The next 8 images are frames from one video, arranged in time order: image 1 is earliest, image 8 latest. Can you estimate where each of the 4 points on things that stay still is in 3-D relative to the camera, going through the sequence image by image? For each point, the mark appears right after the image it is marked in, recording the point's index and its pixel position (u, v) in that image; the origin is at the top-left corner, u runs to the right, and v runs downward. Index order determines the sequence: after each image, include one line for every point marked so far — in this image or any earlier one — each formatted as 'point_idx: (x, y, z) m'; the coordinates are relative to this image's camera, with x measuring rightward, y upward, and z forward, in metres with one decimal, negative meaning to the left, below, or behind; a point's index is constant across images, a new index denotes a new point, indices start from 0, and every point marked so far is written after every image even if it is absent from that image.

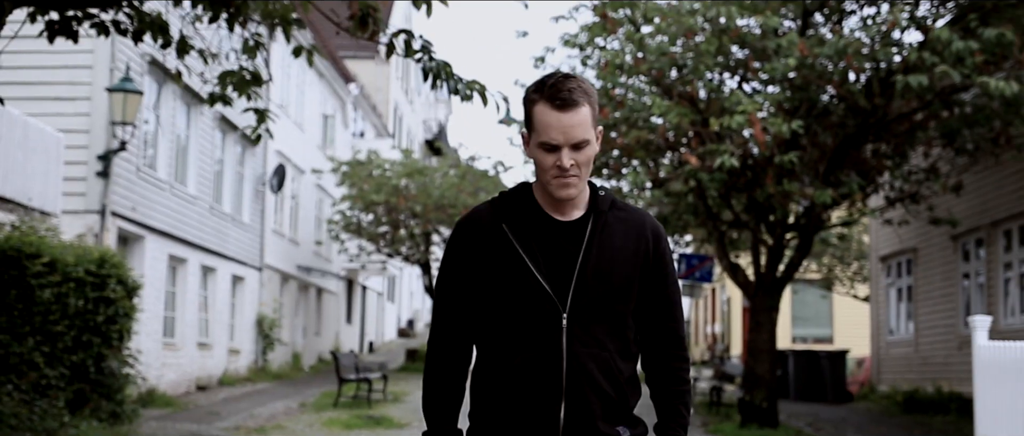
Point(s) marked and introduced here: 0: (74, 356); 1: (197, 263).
0: (-4.0, -1.3, +10.7) m
1: (-5.5, -0.7, +19.8) m
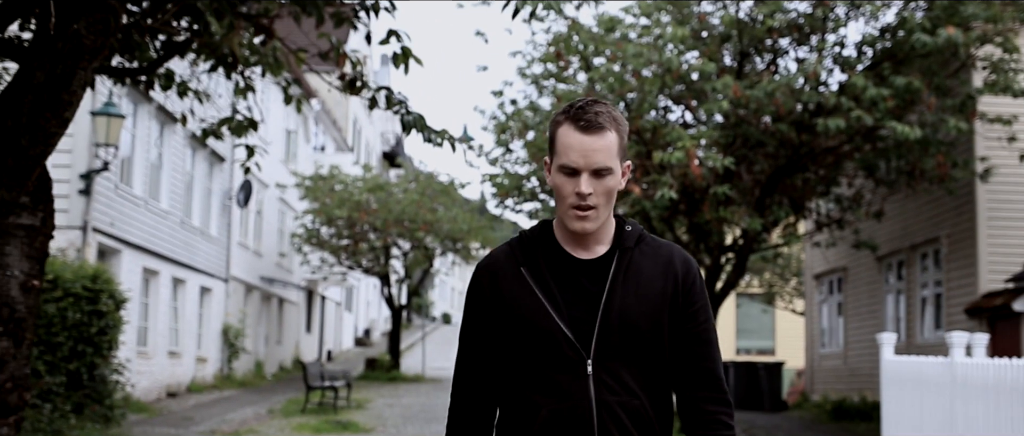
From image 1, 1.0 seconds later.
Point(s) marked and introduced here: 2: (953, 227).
0: (-4.5, -1.5, +11.8) m
1: (-6.3, -1.0, +20.9) m
2: (+6.5, -0.1, +16.7) m
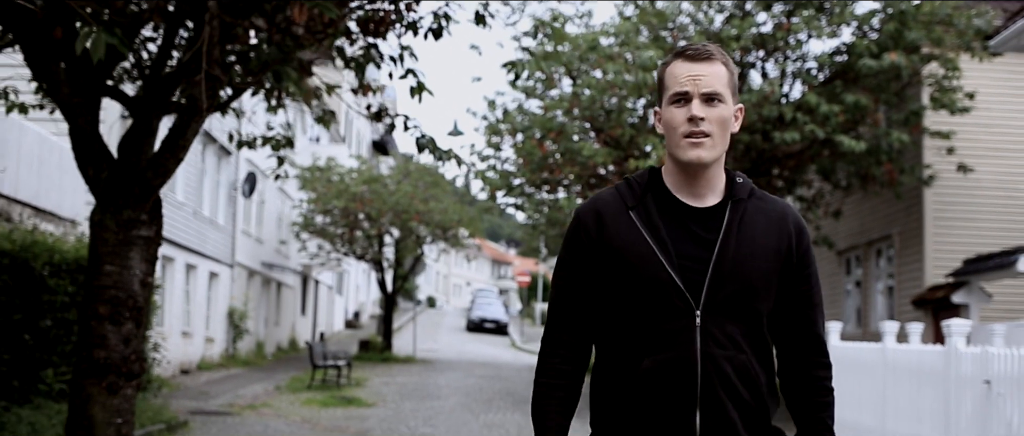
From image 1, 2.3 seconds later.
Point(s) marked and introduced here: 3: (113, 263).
0: (-4.6, -1.5, +13.4) m
1: (-6.5, -0.8, +22.5) m
2: (+6.3, -0.1, +18.4) m
3: (-2.4, -0.3, +6.9) m
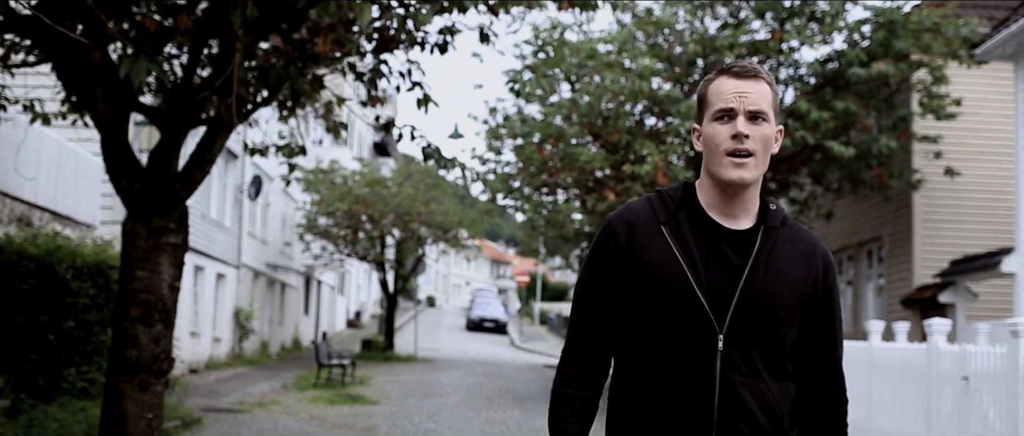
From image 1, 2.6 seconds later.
0: (-4.6, -1.5, +14.0) m
1: (-6.5, -0.9, +23.0) m
2: (+6.4, -0.2, +19.0) m
3: (-2.4, -0.3, +7.4) m
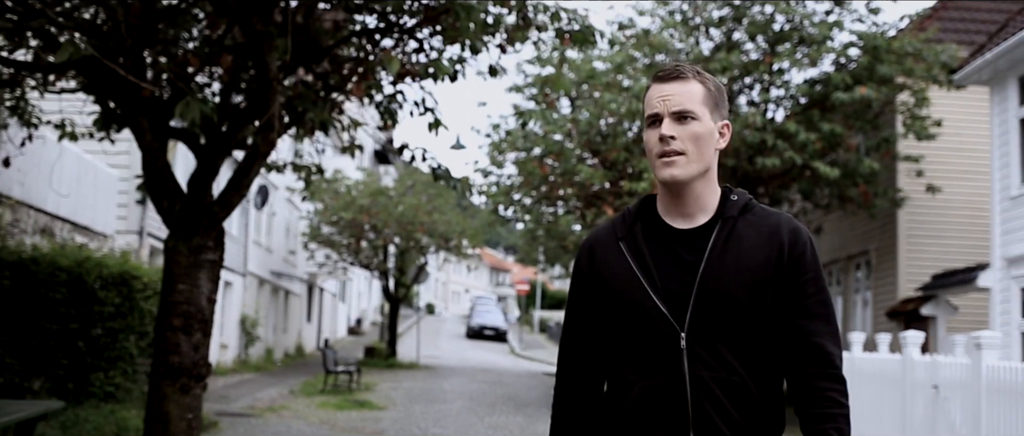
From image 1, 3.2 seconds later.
0: (-4.6, -1.7, +14.7) m
1: (-6.5, -1.1, +23.8) m
2: (+6.4, -0.4, +19.8) m
3: (-2.3, -0.5, +8.2) m
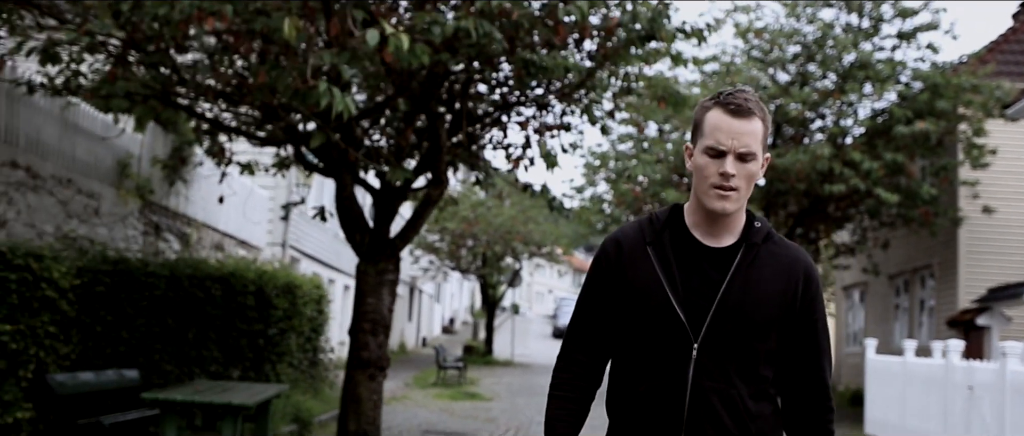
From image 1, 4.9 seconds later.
0: (-3.1, -2.0, +17.5) m
1: (-4.4, -1.3, +26.7) m
2: (+8.2, -0.8, +21.7) m
3: (-1.3, -0.7, +10.8) m
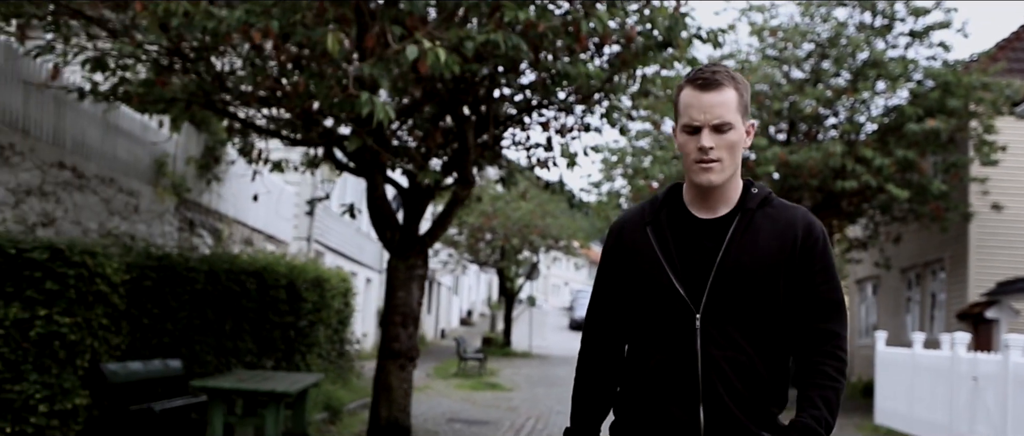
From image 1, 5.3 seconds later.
0: (-2.8, -1.9, +18.1) m
1: (-3.9, -1.2, +27.3) m
2: (+8.6, -0.7, +22.2) m
3: (-1.1, -0.7, +11.4) m
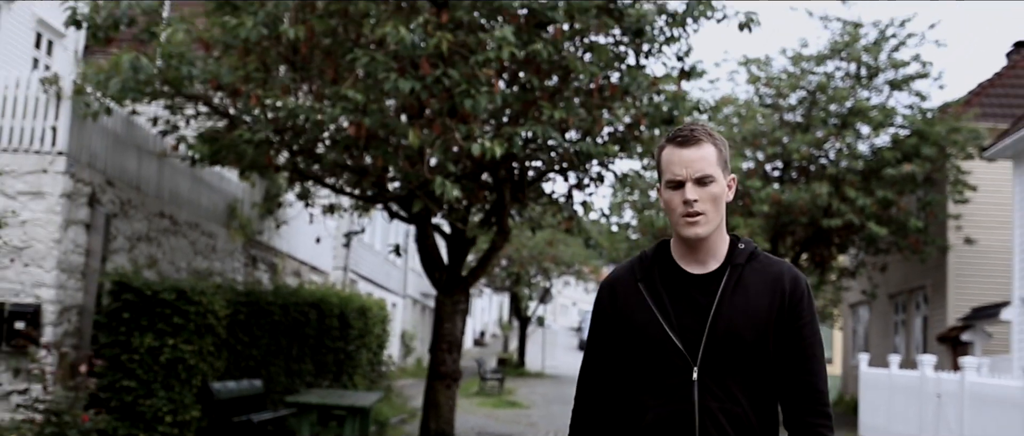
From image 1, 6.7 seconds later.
0: (-2.4, -2.5, +20.3) m
1: (-3.5, -2.0, +29.5) m
2: (+9.0, -1.4, +24.3) m
3: (-0.8, -1.2, +13.6) m
